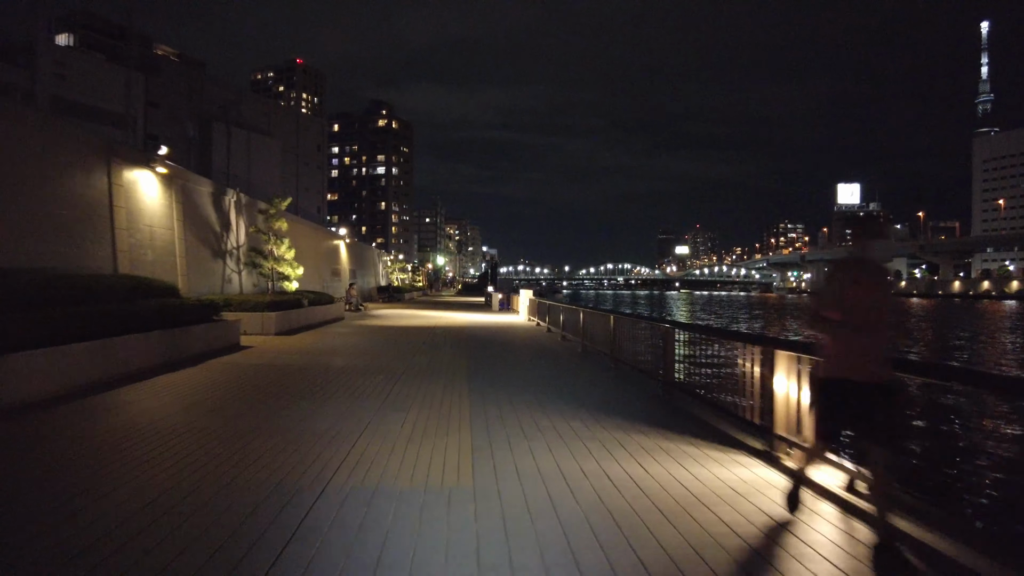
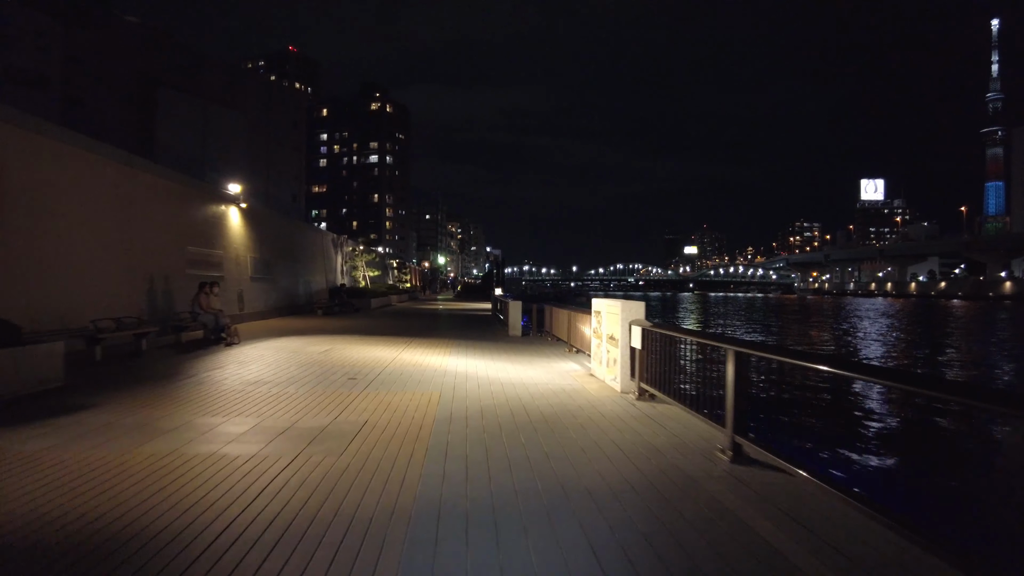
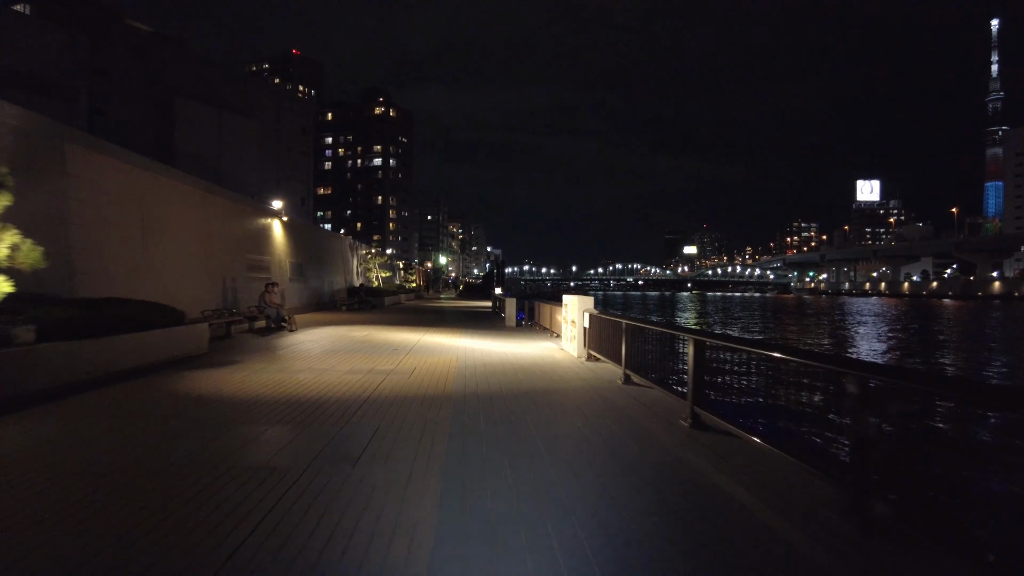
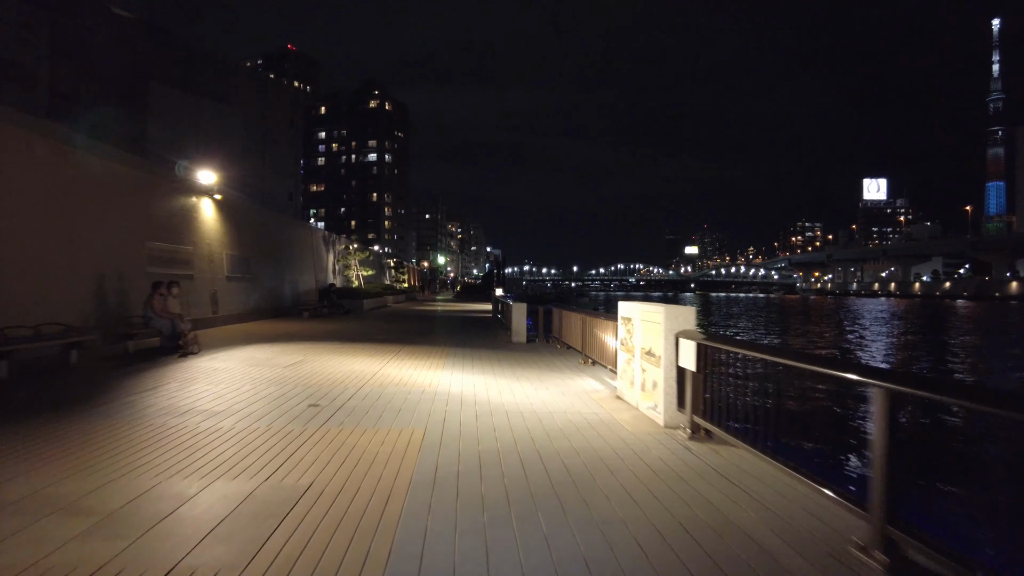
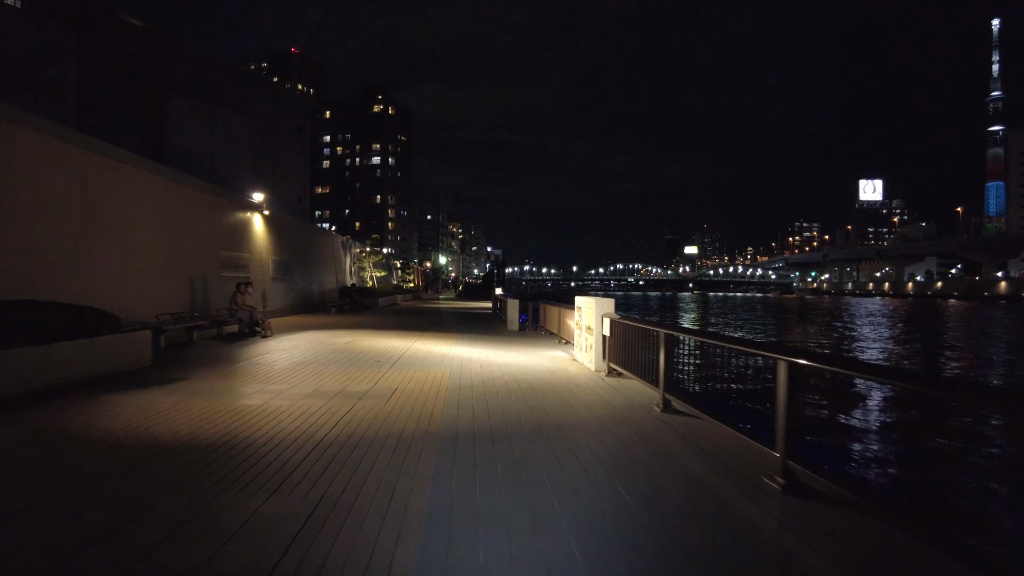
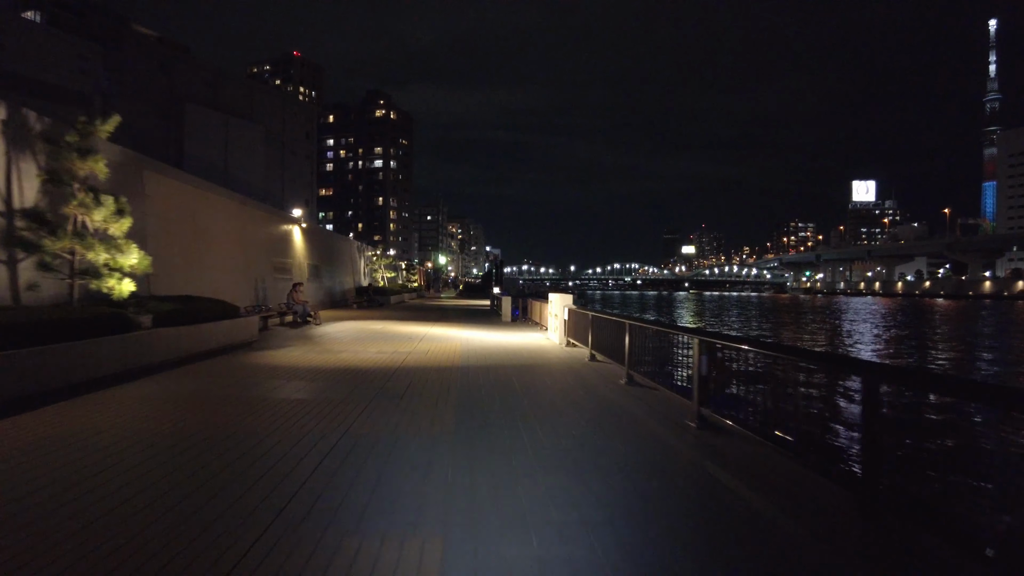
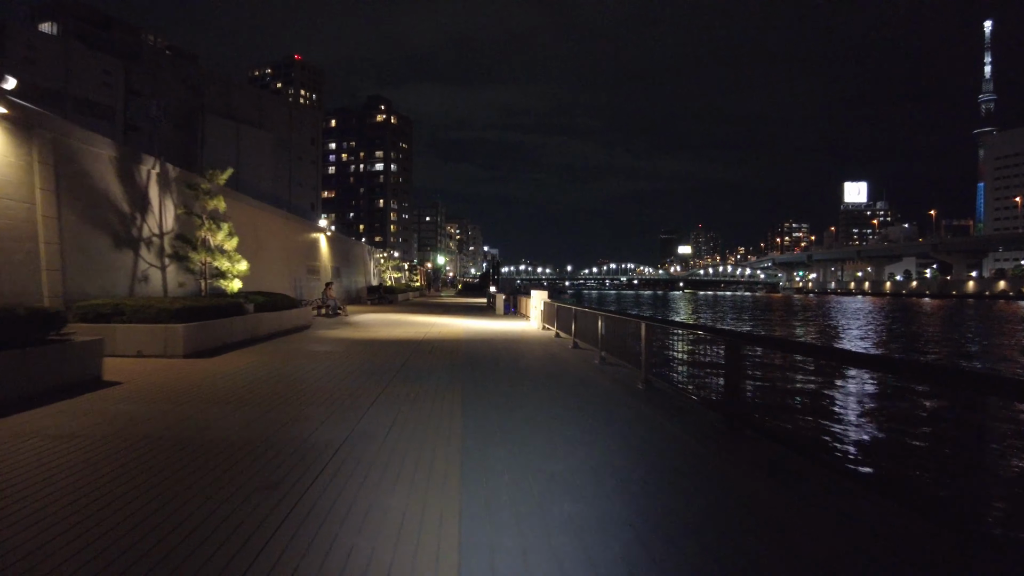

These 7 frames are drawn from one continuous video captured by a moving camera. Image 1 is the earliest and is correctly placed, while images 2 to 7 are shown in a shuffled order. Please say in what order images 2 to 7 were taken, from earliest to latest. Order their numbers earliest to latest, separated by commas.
7, 6, 3, 5, 2, 4
